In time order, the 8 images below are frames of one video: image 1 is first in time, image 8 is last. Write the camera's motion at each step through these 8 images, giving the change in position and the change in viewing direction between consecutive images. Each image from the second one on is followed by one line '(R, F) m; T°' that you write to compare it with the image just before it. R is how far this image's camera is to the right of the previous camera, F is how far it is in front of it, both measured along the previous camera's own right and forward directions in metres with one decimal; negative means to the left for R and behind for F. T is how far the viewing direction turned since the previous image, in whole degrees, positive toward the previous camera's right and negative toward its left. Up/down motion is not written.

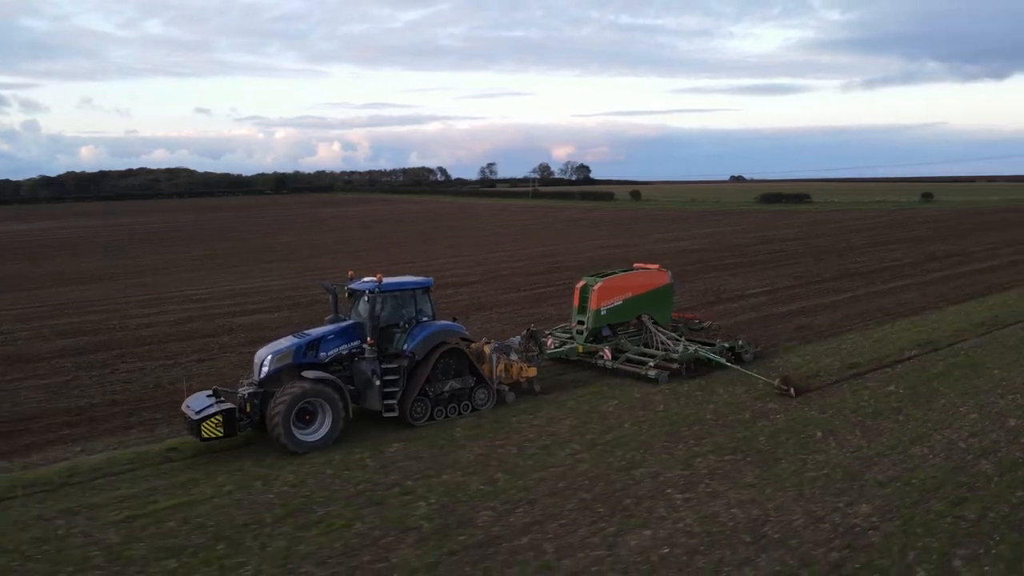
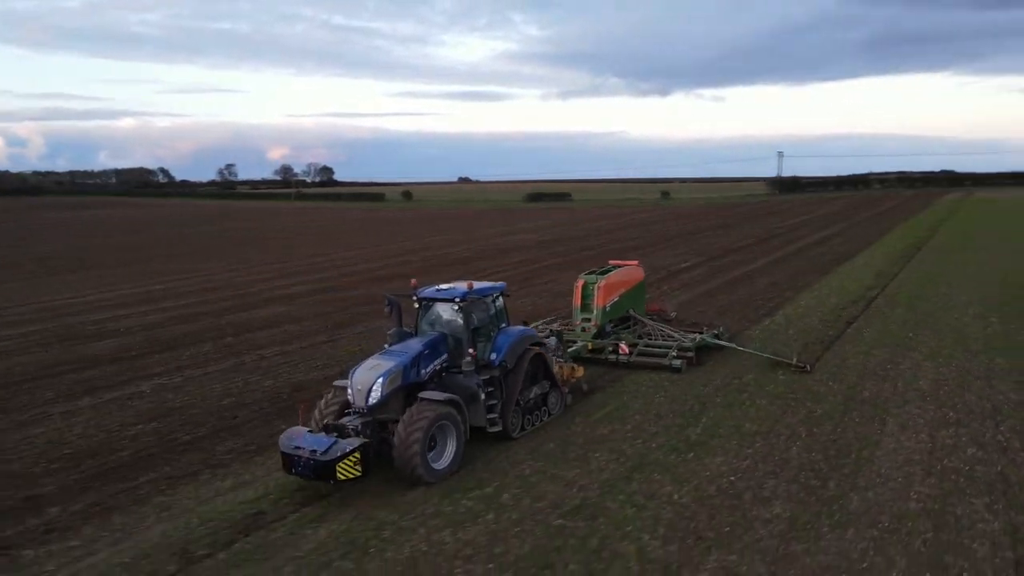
(-7.8, -1.5) m; +21°
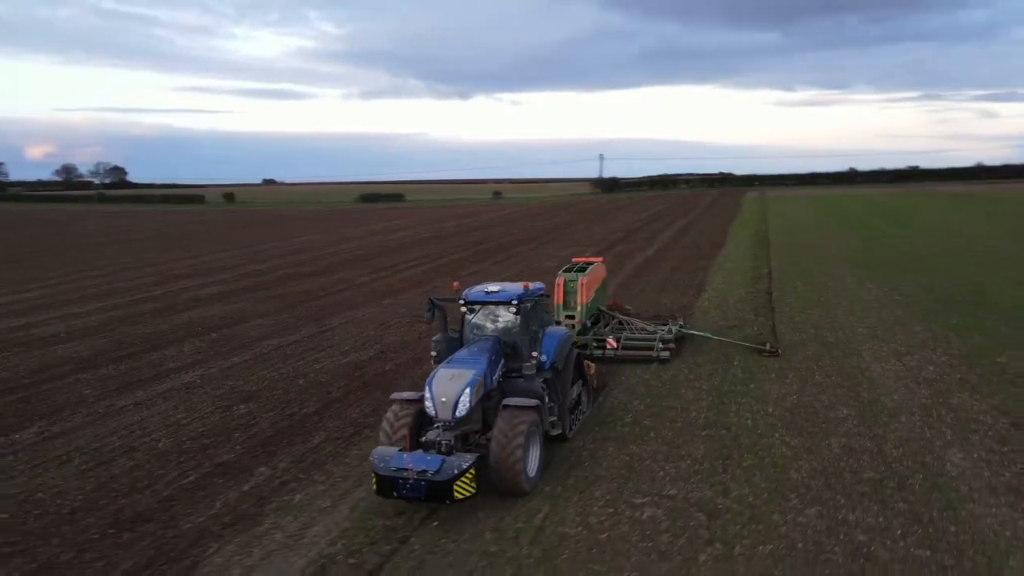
(-3.9, -1.2) m; +15°
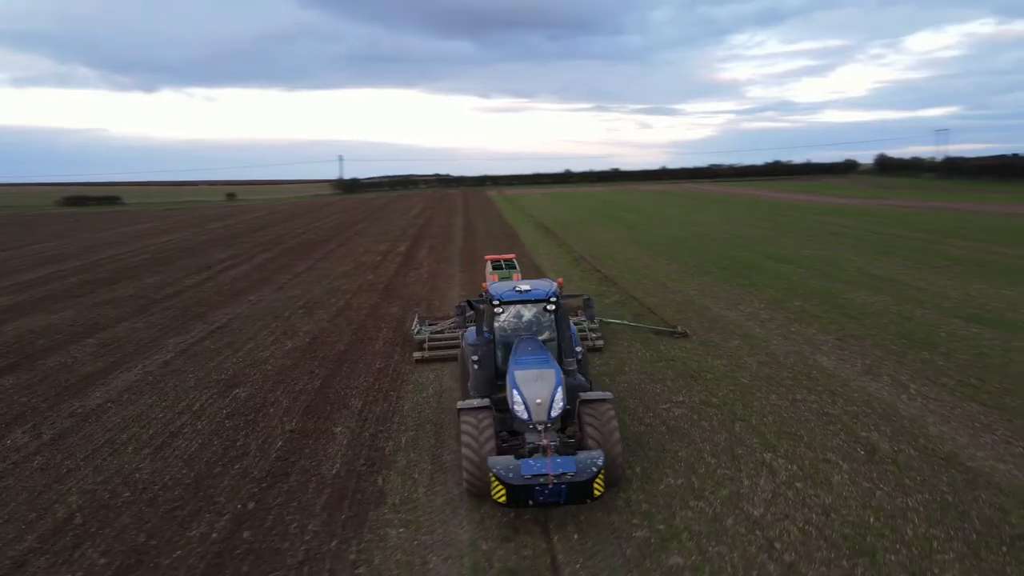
(-4.0, -1.2) m; +22°
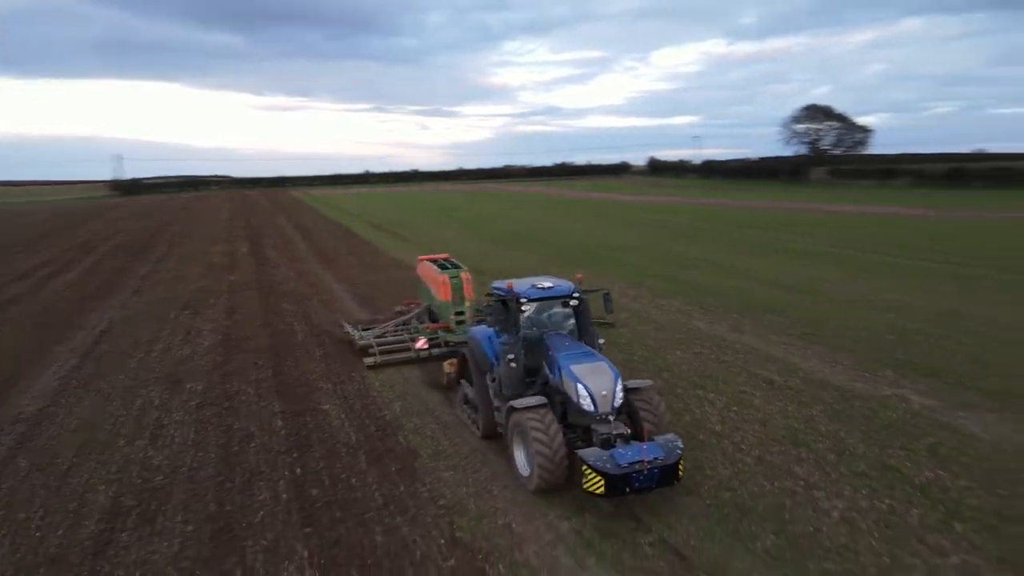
(-2.5, -1.0) m; +16°
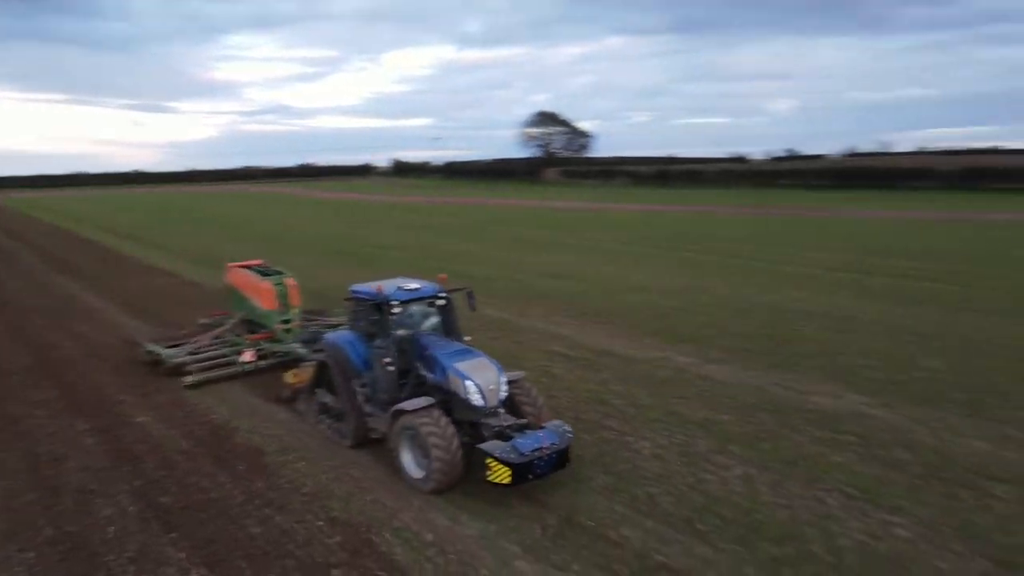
(-1.1, -0.5) m; +20°
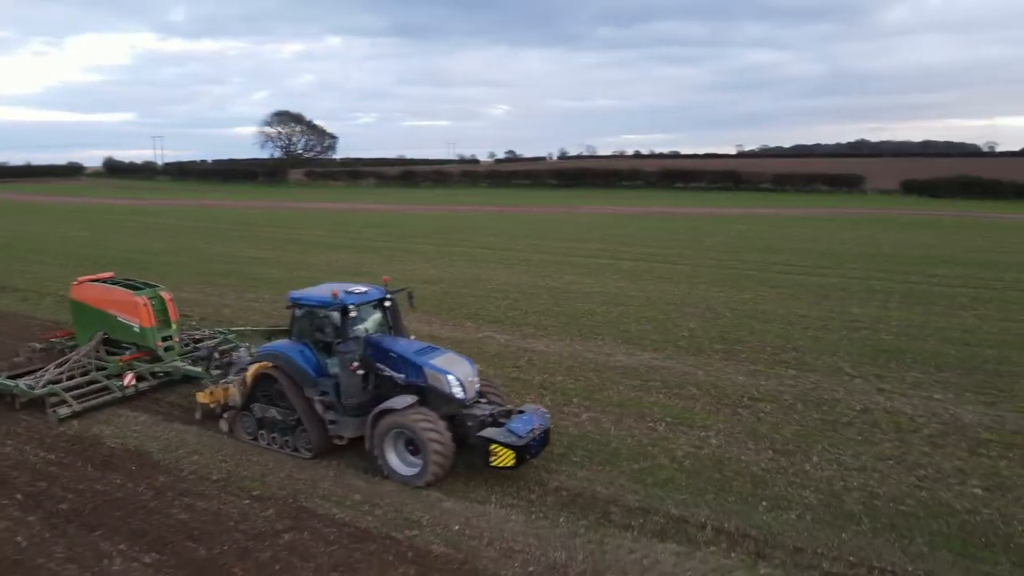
(-1.7, -0.9) m; +20°
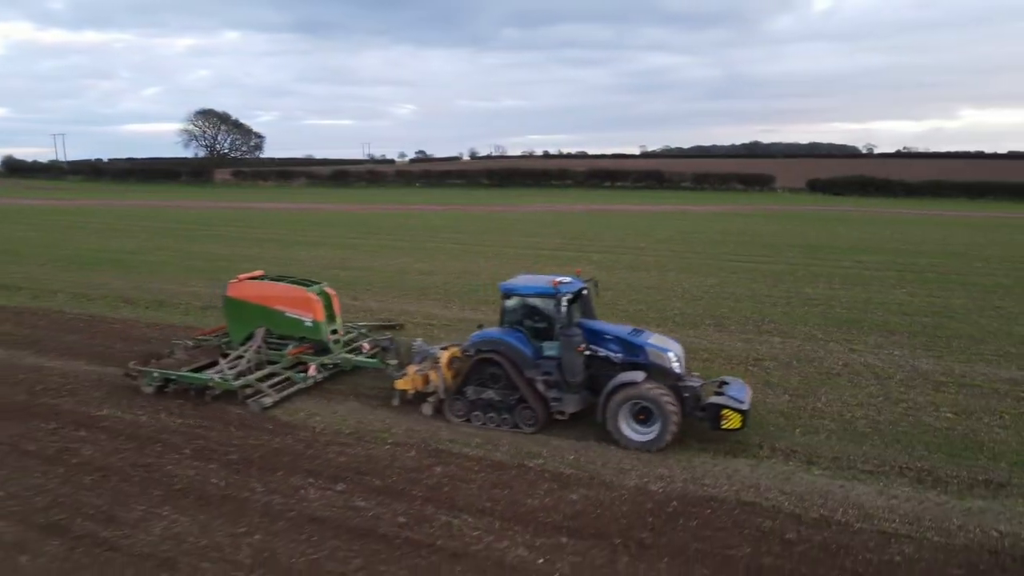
(-2.1, -1.5) m; +7°
